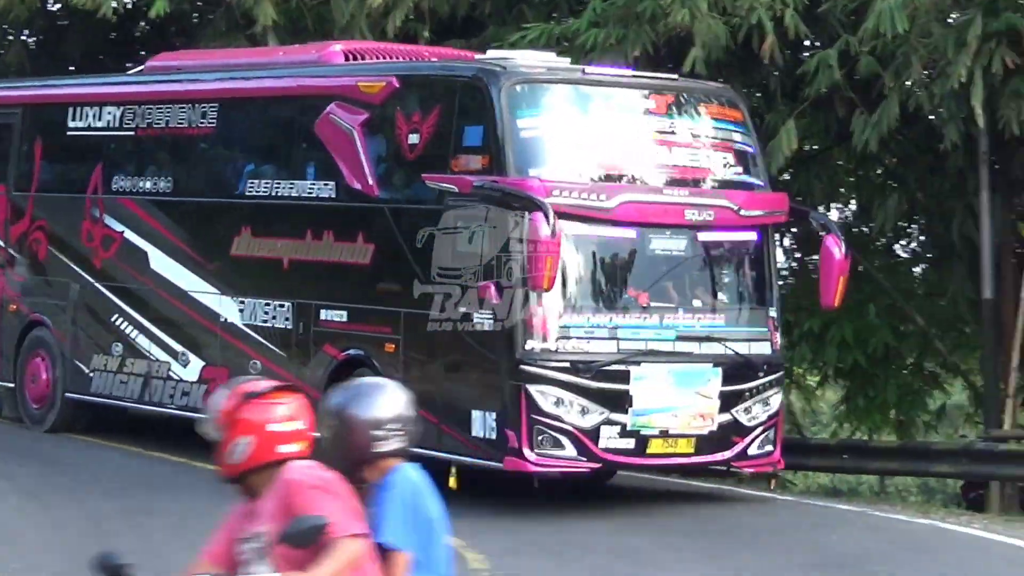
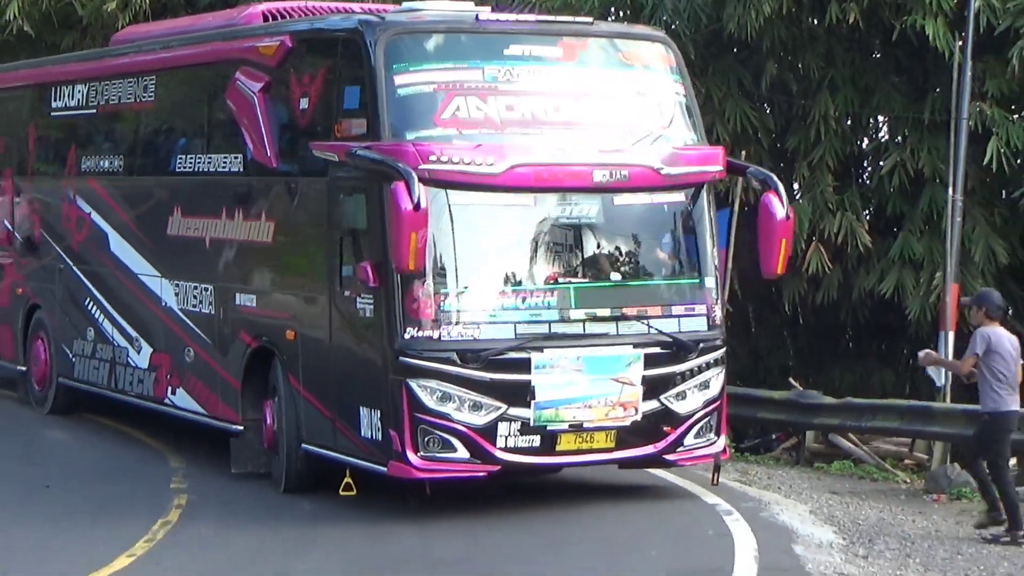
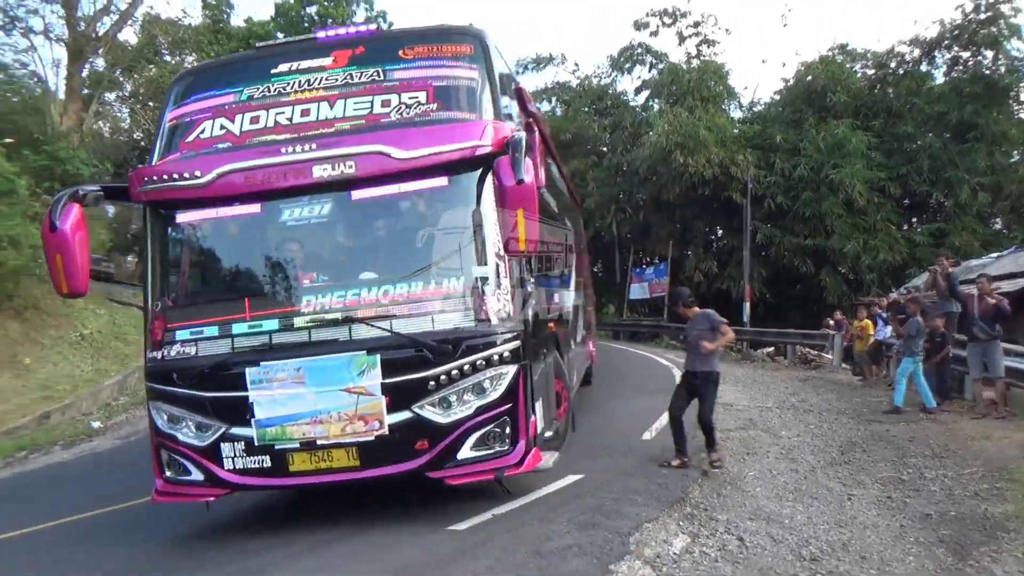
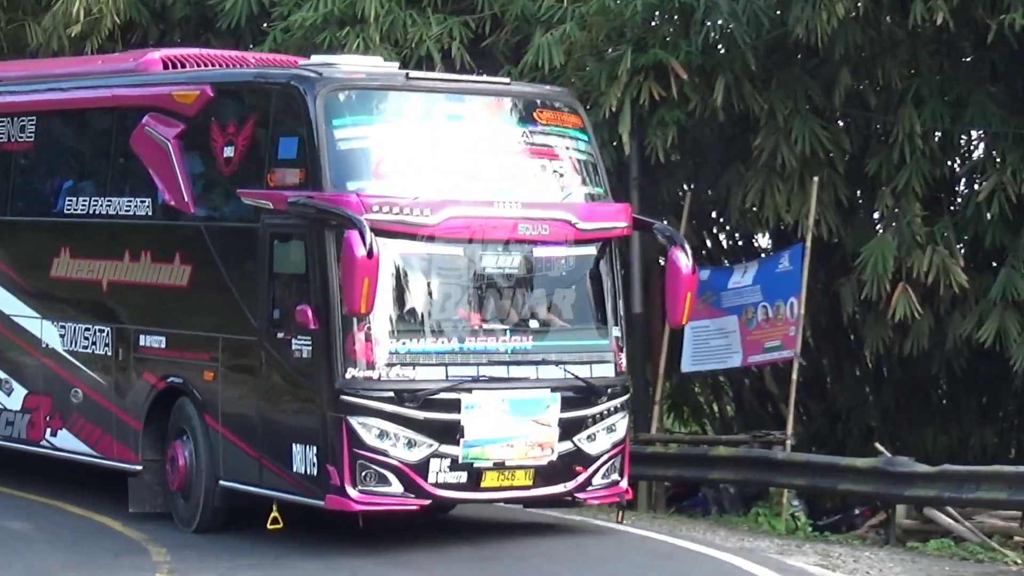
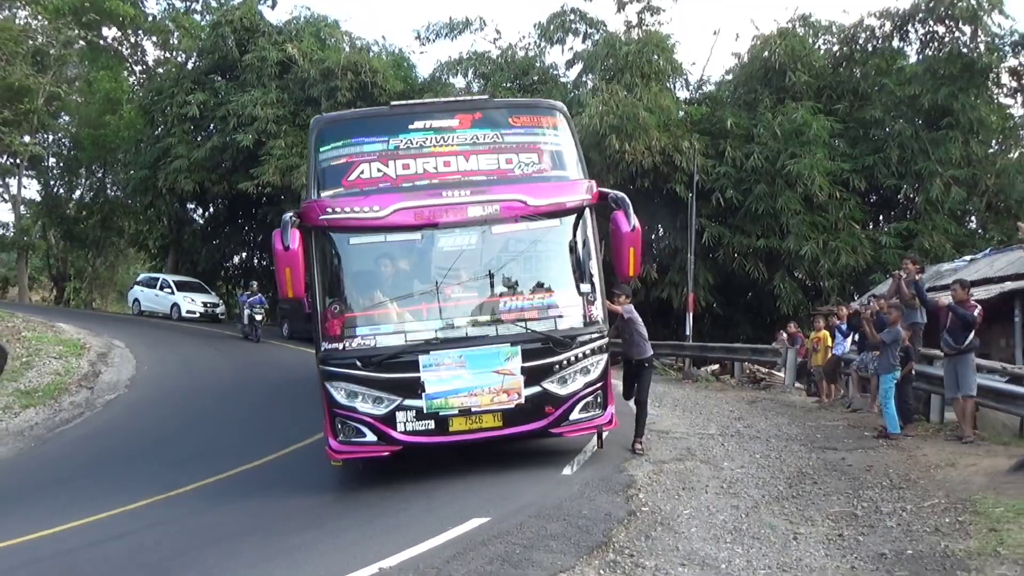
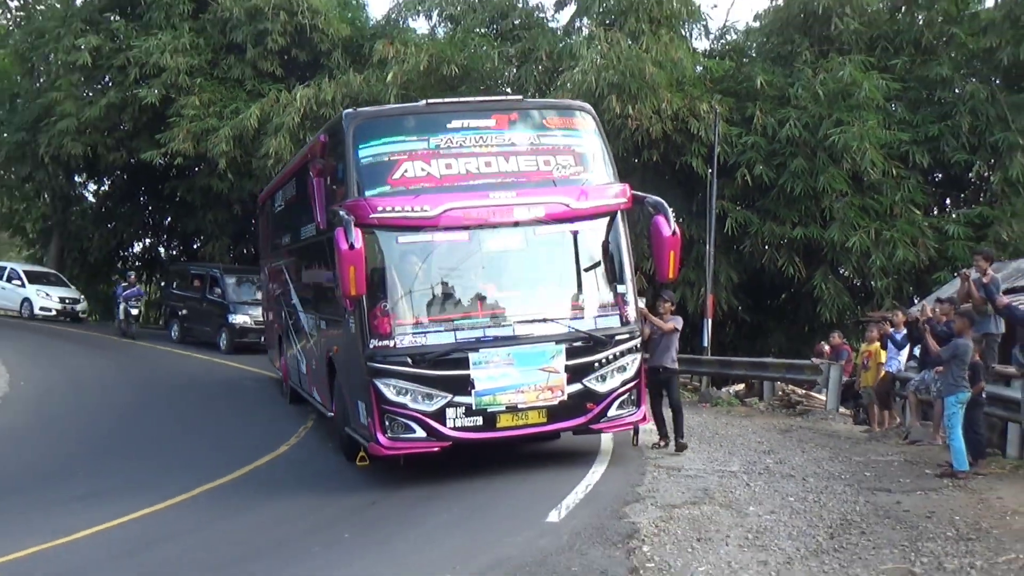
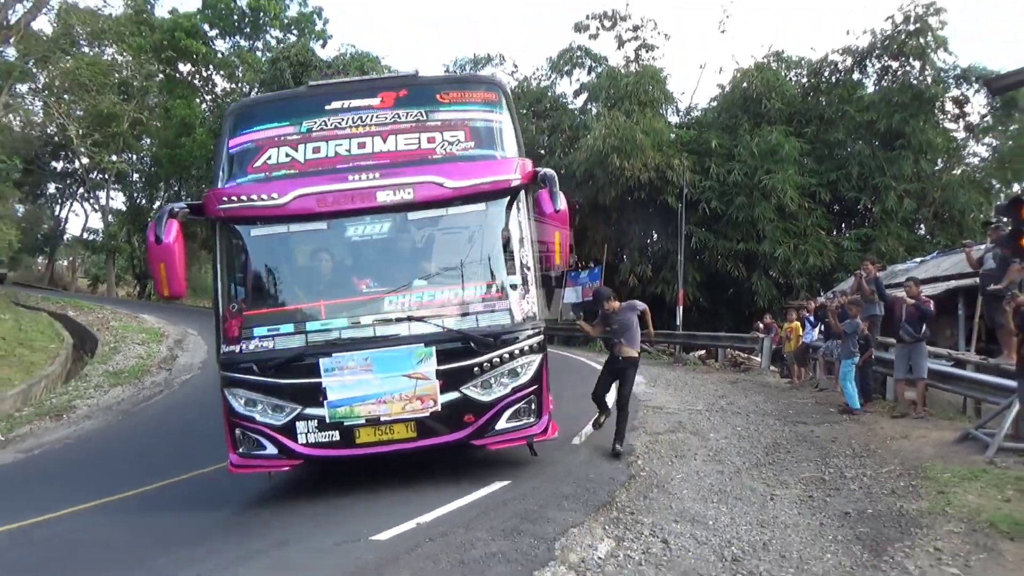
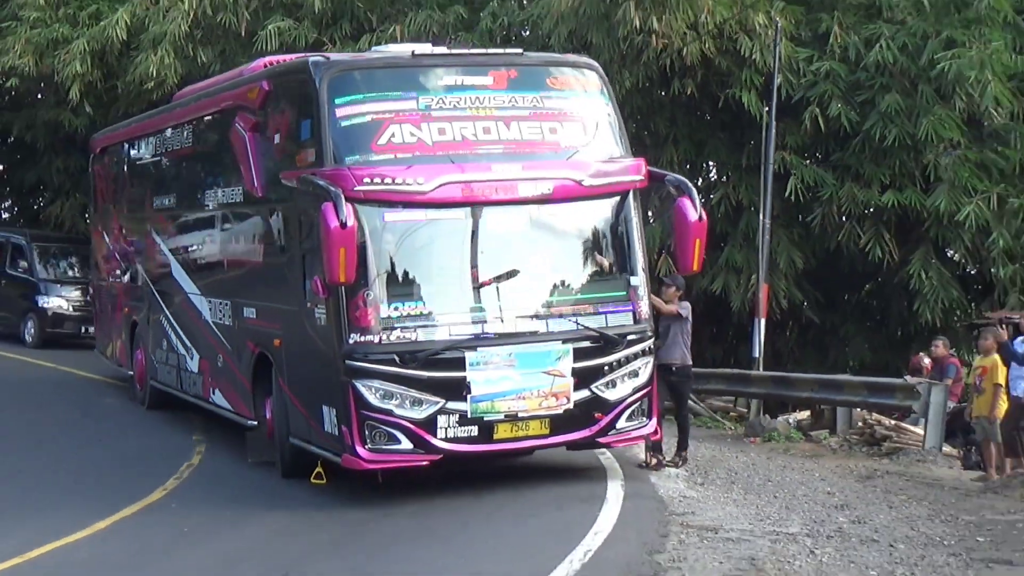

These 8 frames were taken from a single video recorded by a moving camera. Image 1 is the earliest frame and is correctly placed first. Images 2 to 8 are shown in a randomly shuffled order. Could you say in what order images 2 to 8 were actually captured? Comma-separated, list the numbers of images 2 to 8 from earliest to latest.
4, 2, 8, 6, 5, 7, 3
